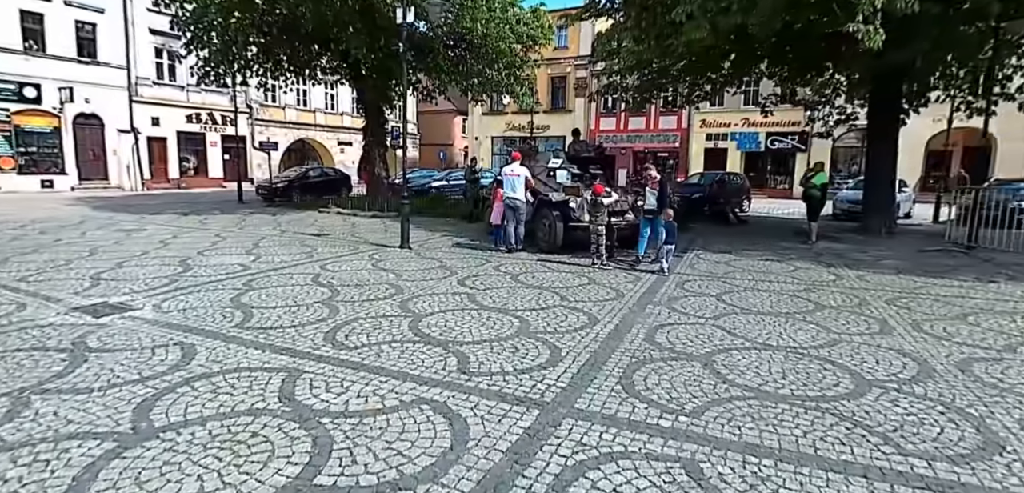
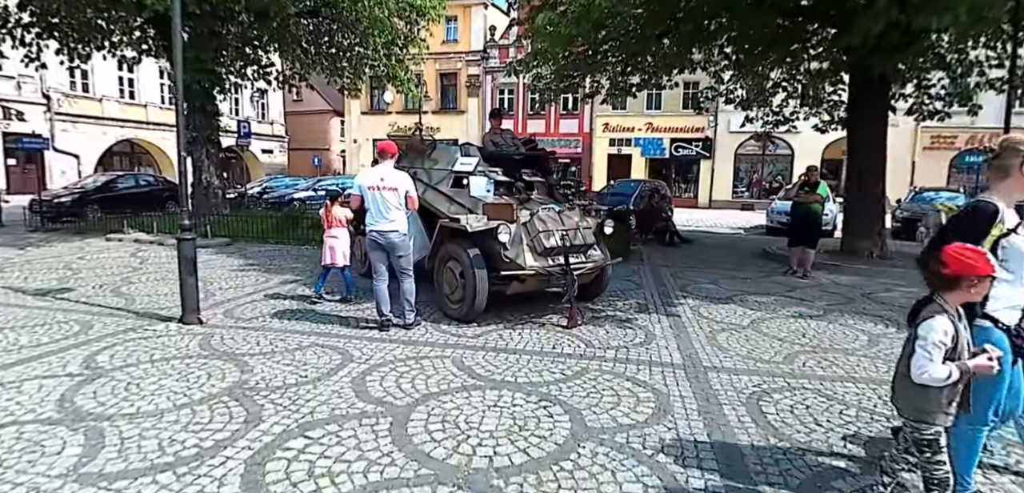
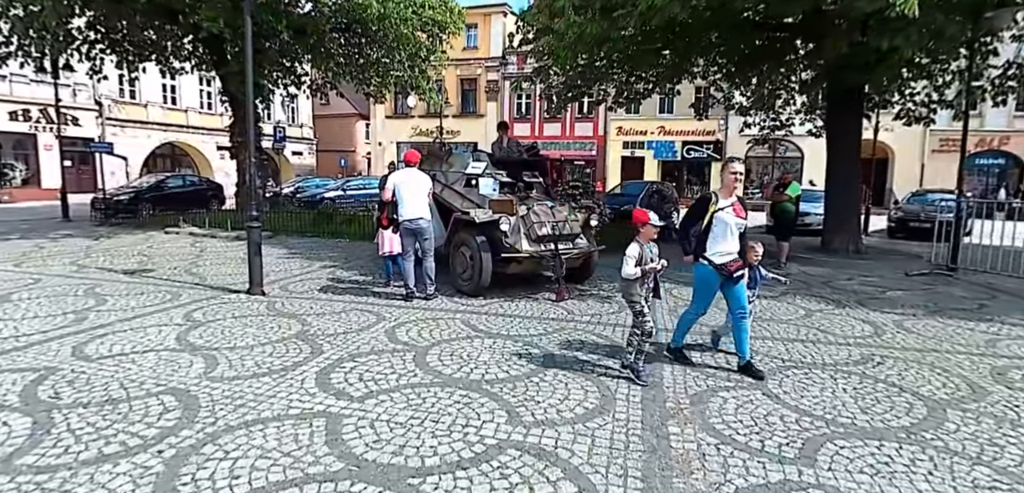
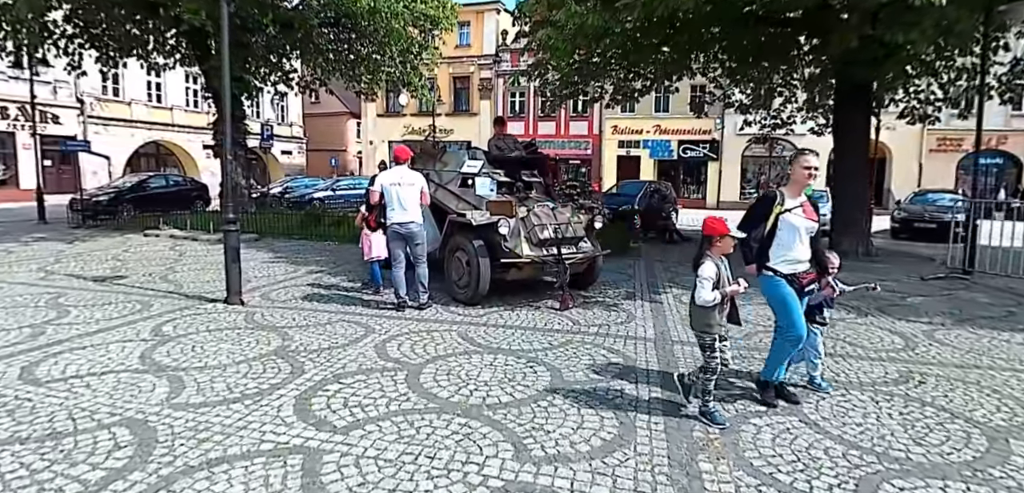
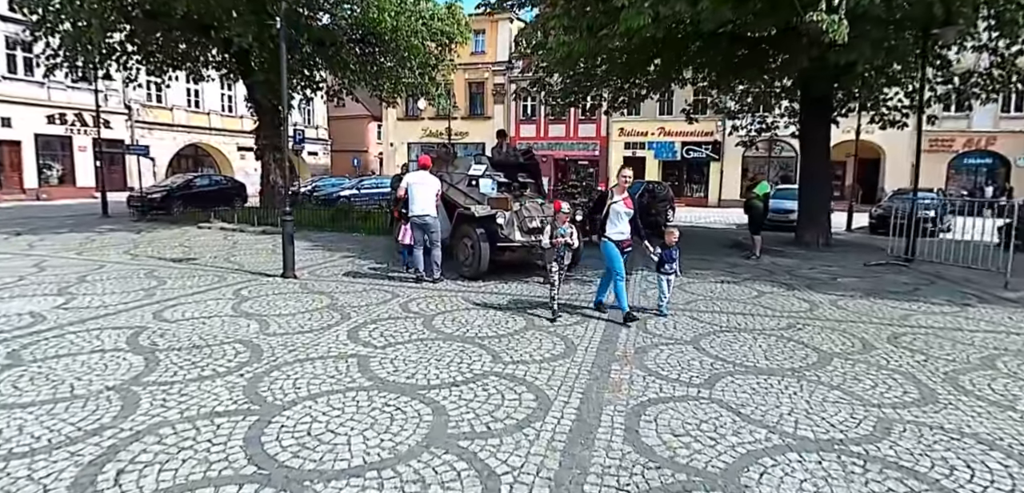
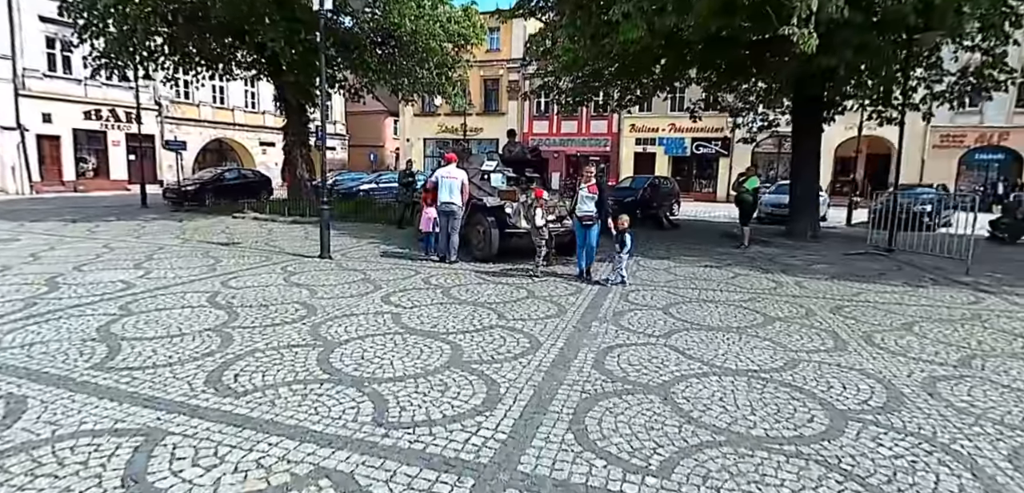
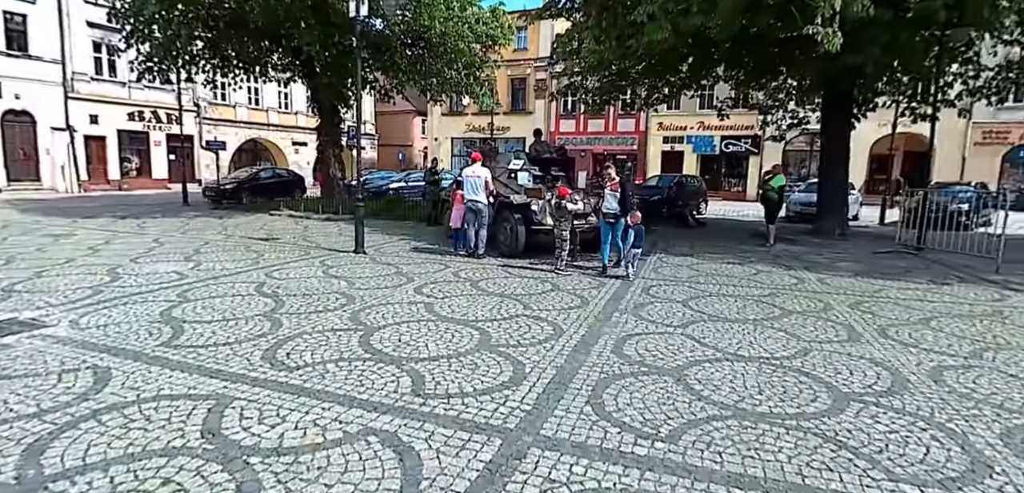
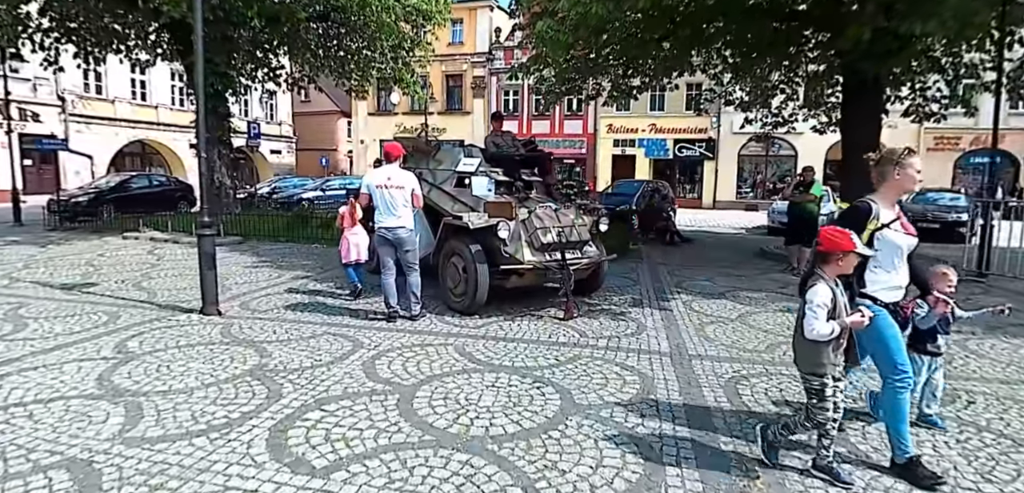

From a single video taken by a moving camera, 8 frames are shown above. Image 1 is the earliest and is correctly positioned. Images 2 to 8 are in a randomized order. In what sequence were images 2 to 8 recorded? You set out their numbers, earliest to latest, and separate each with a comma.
7, 6, 5, 3, 4, 8, 2
